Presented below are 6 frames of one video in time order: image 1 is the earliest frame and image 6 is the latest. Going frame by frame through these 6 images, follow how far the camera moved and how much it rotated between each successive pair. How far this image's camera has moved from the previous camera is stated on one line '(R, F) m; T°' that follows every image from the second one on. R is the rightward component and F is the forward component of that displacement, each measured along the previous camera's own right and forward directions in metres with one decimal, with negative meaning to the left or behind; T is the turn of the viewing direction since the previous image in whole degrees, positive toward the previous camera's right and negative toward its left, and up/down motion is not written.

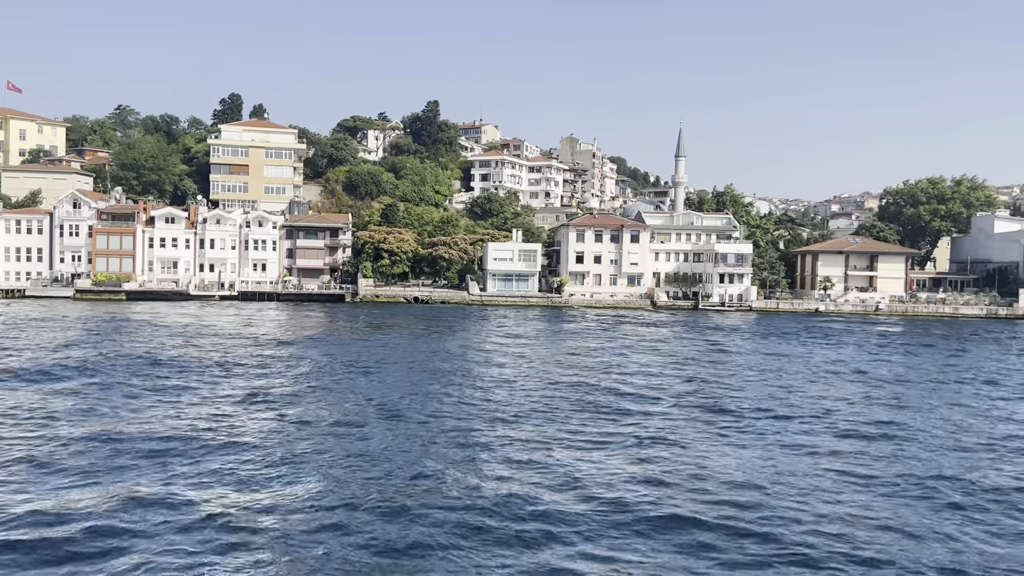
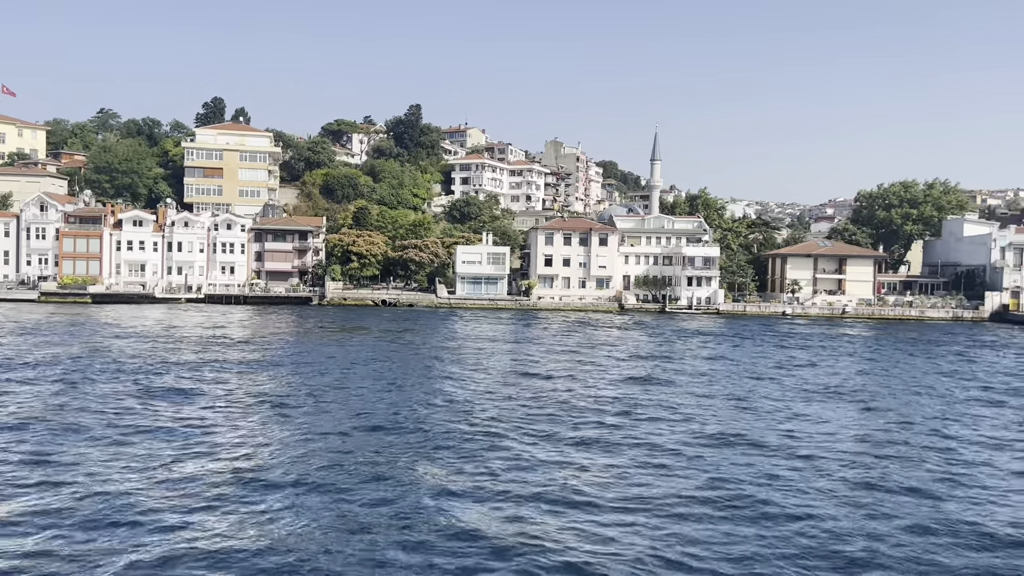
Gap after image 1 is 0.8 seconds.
(+1.7, -0.1) m; 0°
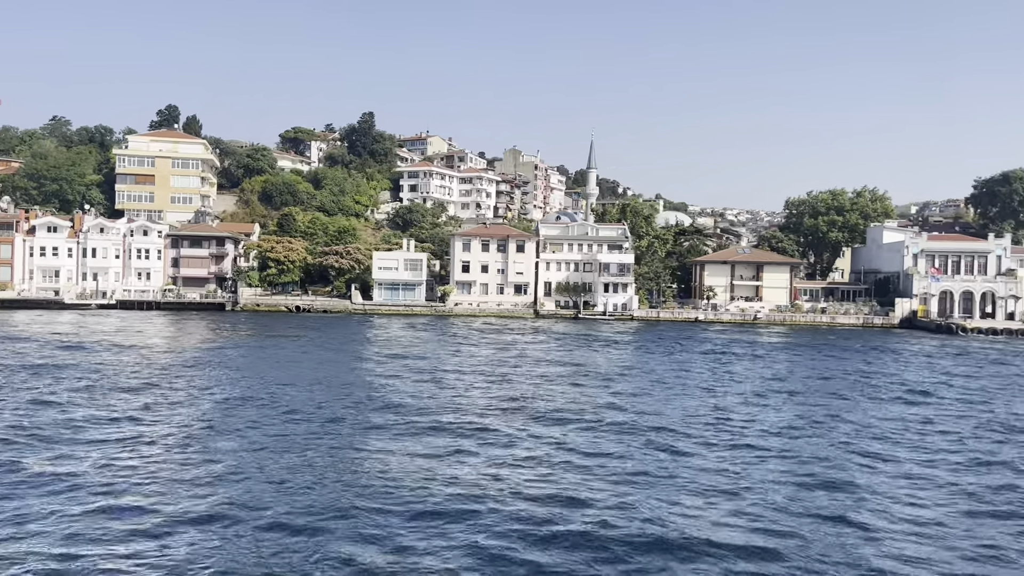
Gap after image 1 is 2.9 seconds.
(+4.5, -0.2) m; 0°
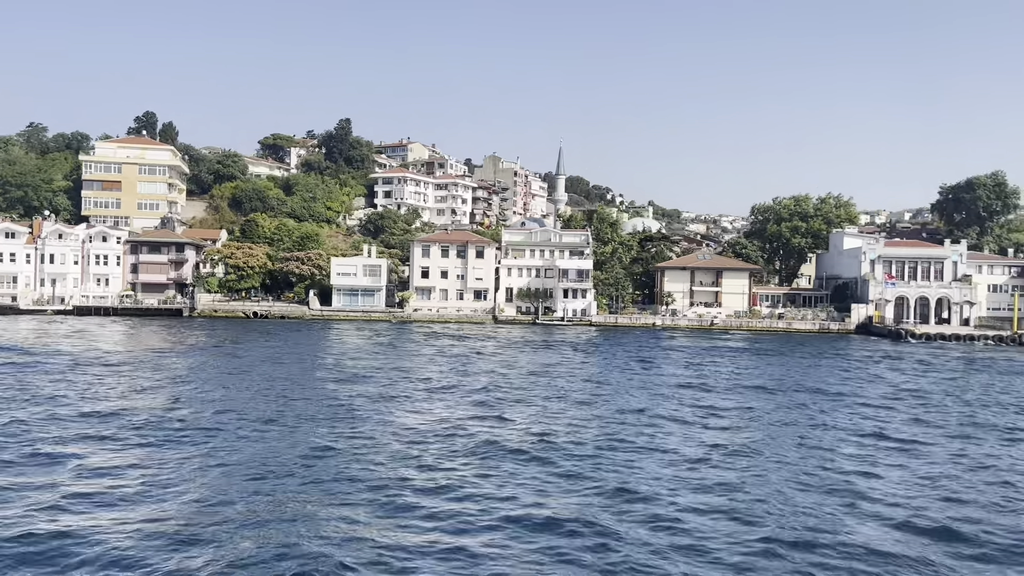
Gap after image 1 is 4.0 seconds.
(+2.2, -0.1) m; 0°
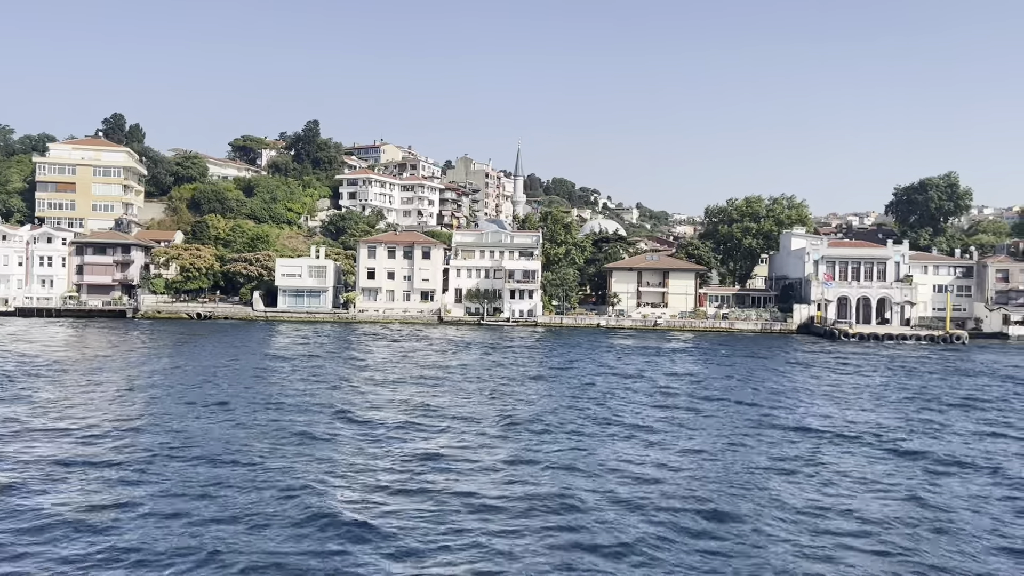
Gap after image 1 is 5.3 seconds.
(+2.8, -0.1) m; 0°
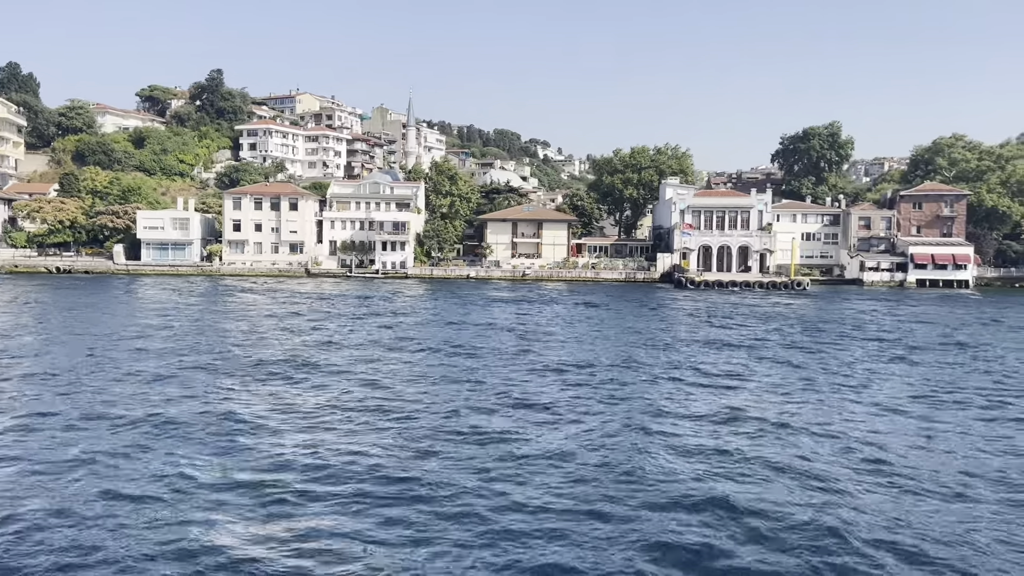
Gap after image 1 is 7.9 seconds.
(+5.2, -0.2) m; +2°
